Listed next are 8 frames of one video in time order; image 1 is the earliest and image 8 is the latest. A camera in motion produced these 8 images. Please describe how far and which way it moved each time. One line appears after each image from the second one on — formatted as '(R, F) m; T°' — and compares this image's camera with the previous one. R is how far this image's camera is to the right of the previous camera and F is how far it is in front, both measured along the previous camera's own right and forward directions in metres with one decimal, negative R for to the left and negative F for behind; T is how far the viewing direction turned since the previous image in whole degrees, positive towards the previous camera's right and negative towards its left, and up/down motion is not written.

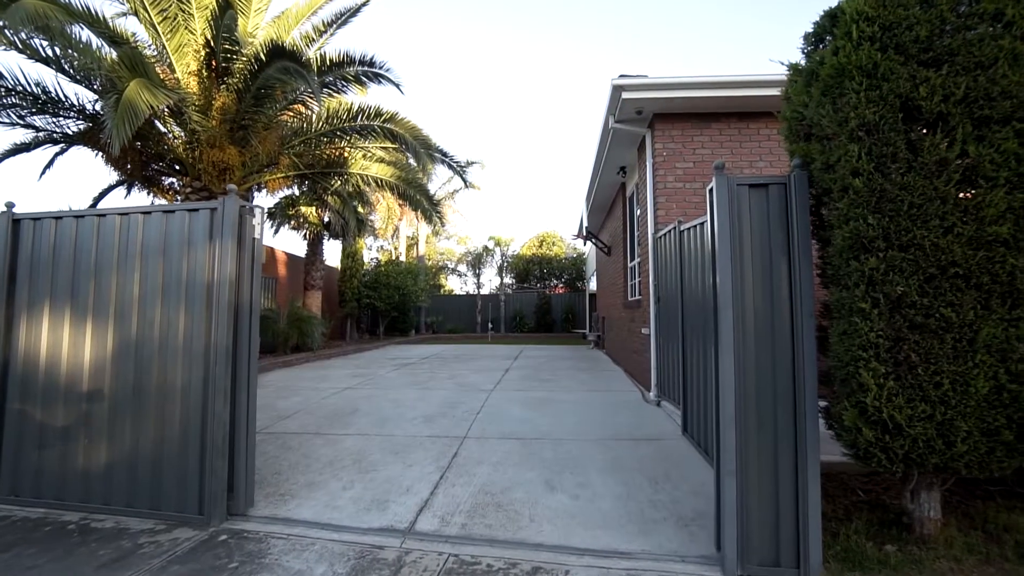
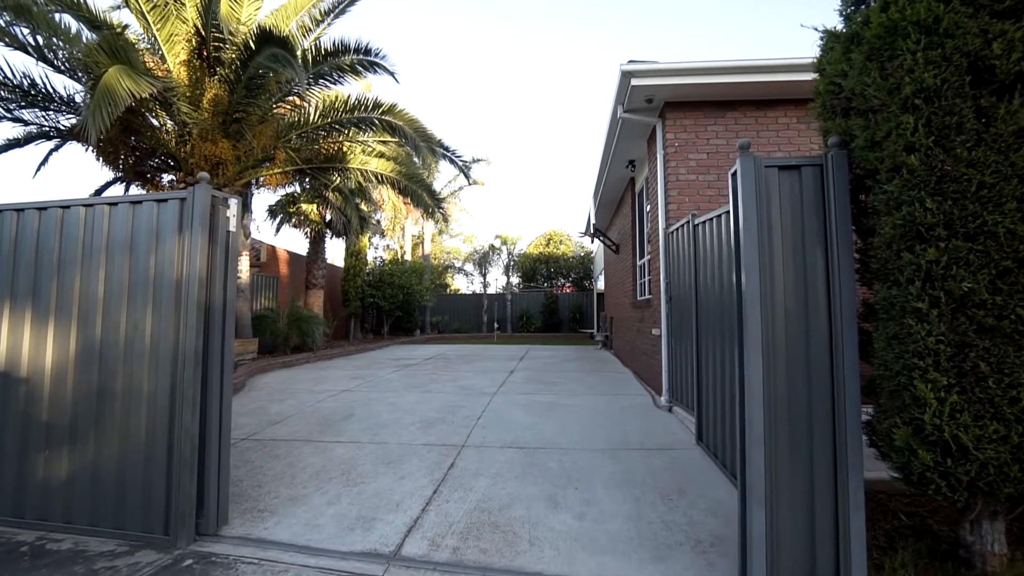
(+0.1, +0.3) m; -1°
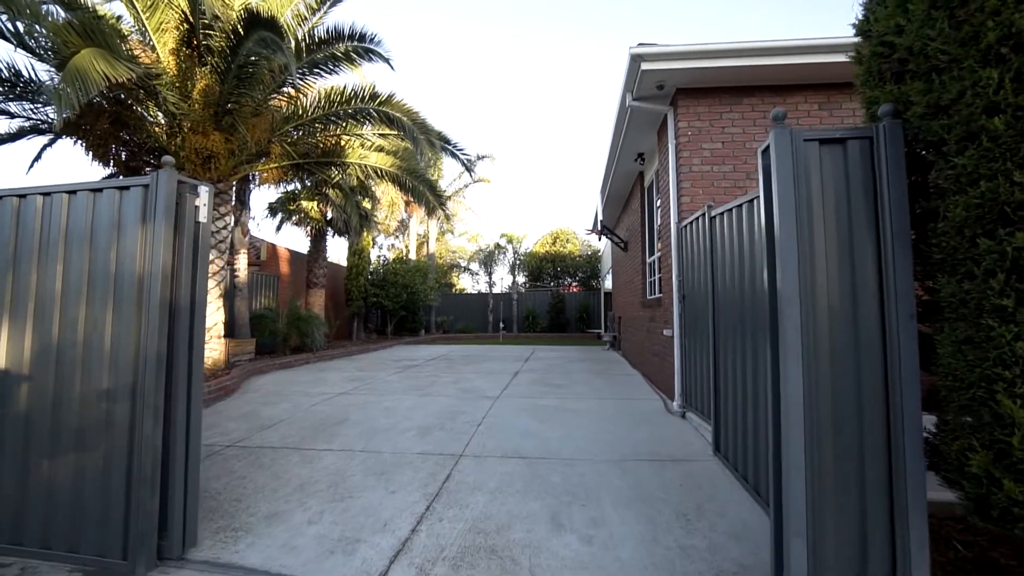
(0.0, +0.3) m; -1°
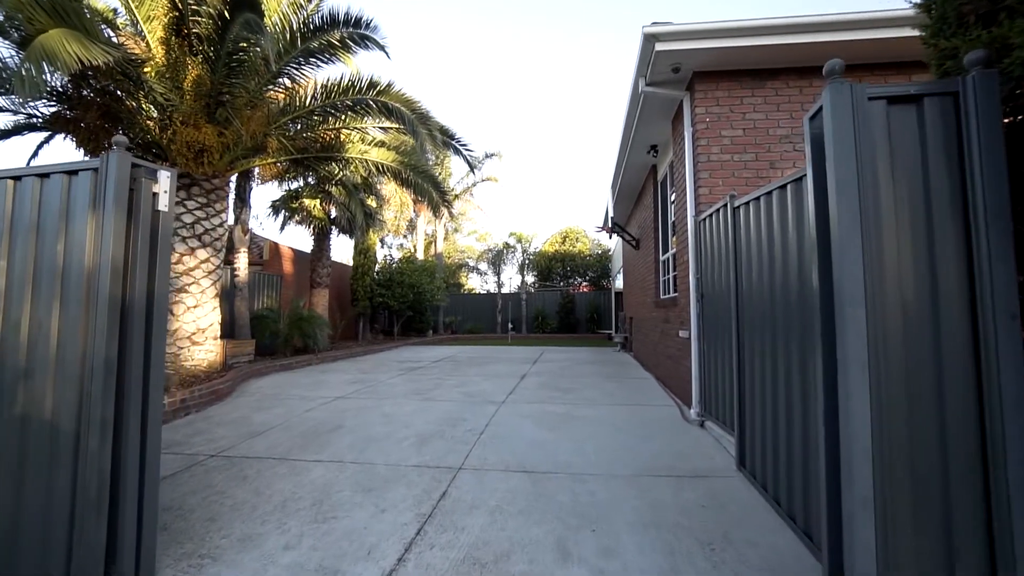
(+0.1, +0.4) m; -1°
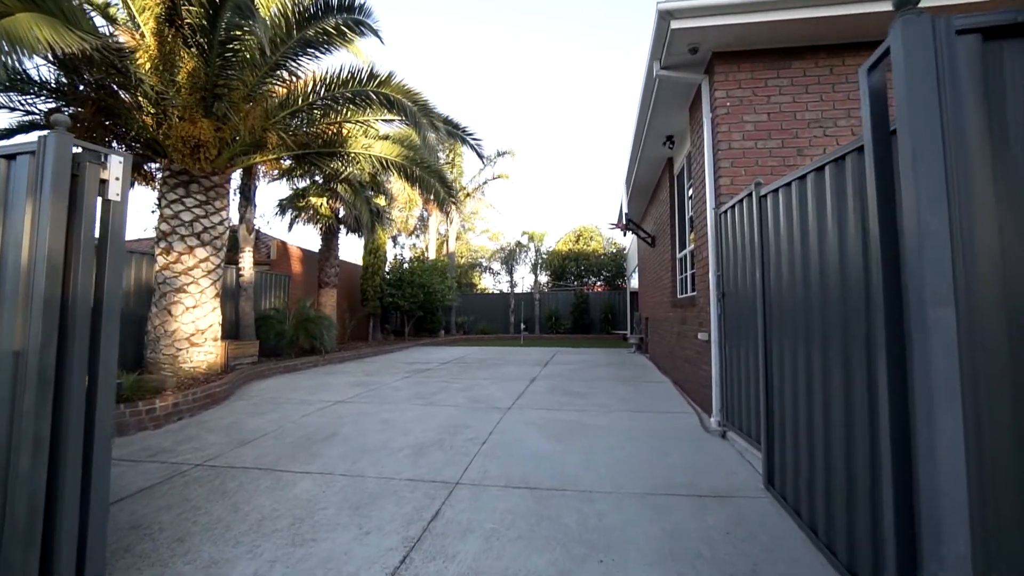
(+0.1, +0.3) m; -2°
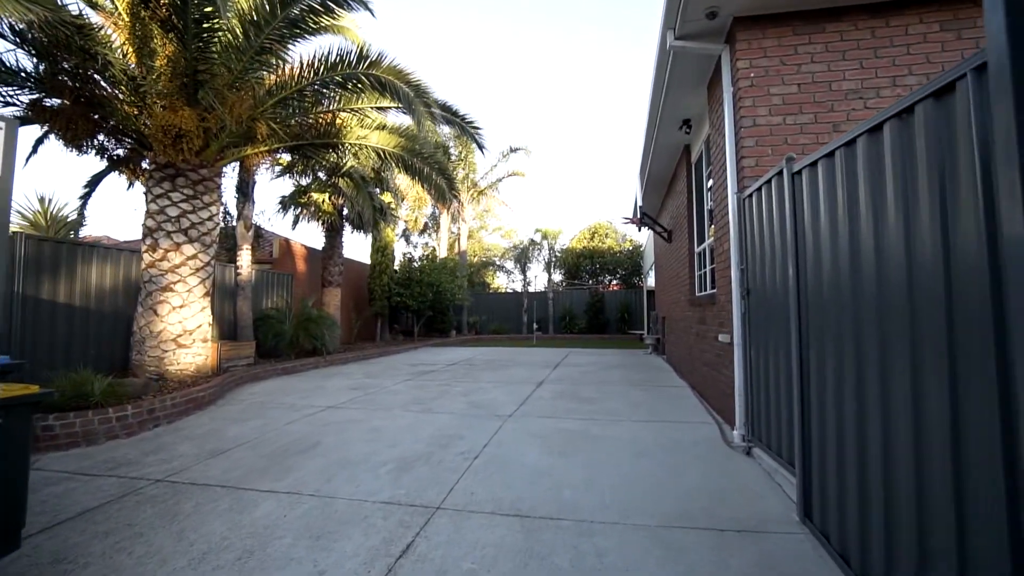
(+0.2, +0.5) m; -2°
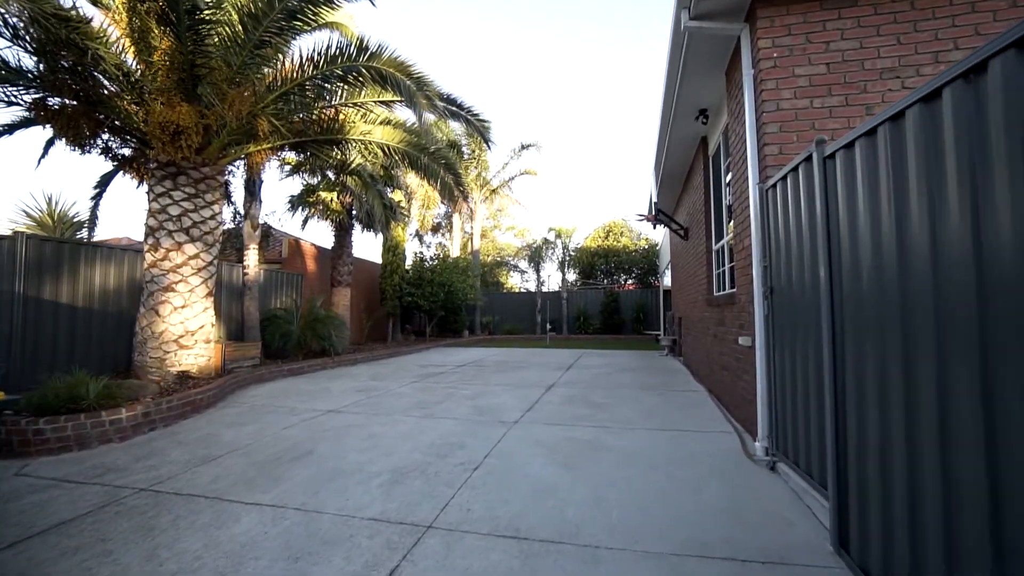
(+0.1, +0.3) m; -2°
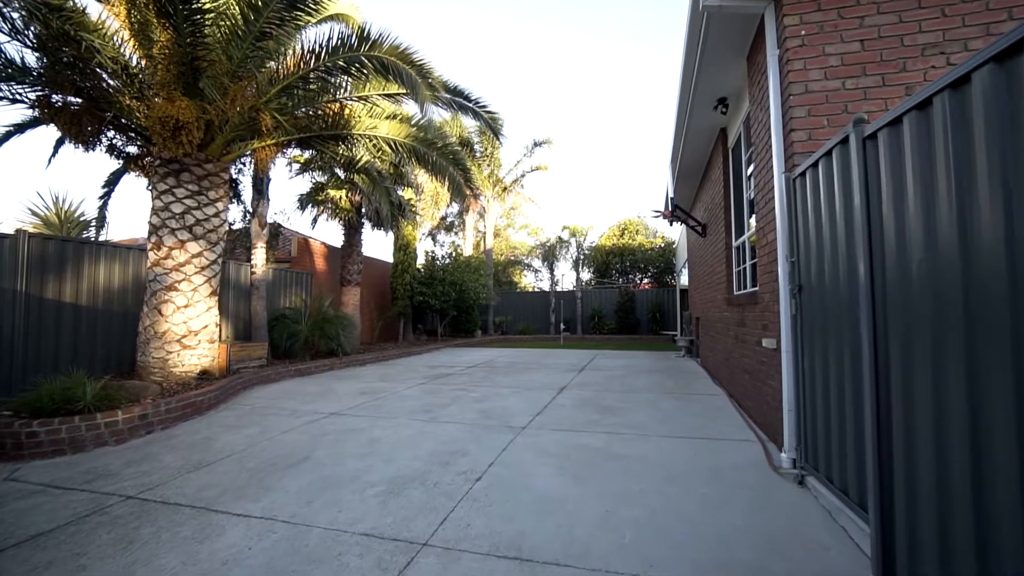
(+0.1, +0.2) m; -2°
